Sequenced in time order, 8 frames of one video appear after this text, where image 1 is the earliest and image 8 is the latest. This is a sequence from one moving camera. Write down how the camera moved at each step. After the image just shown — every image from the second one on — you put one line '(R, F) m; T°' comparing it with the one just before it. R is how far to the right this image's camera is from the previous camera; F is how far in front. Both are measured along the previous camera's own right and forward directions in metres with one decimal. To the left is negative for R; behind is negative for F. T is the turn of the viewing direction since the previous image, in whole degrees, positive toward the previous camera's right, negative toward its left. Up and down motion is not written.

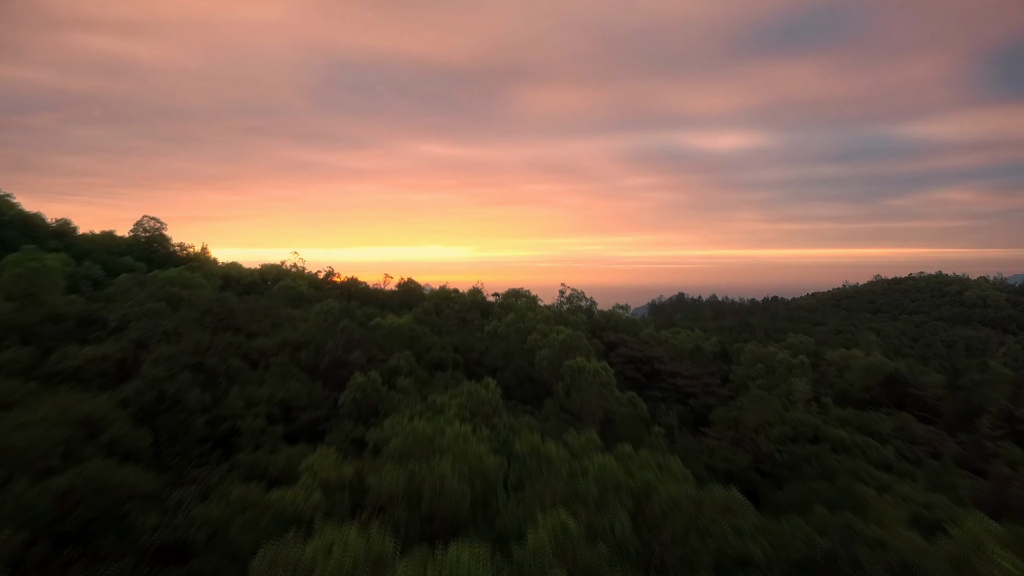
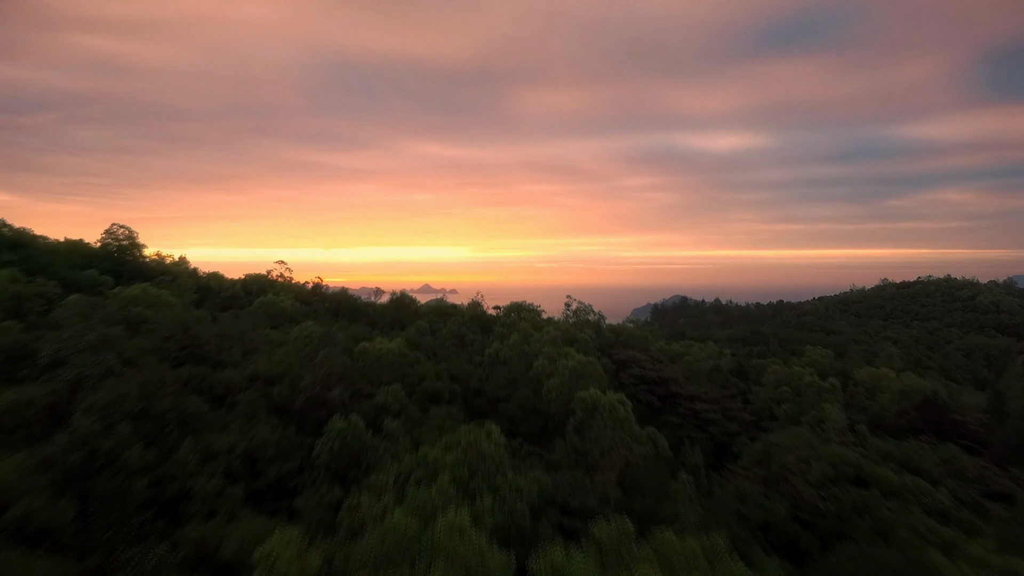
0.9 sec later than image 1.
(-0.1, +1.0) m; 0°
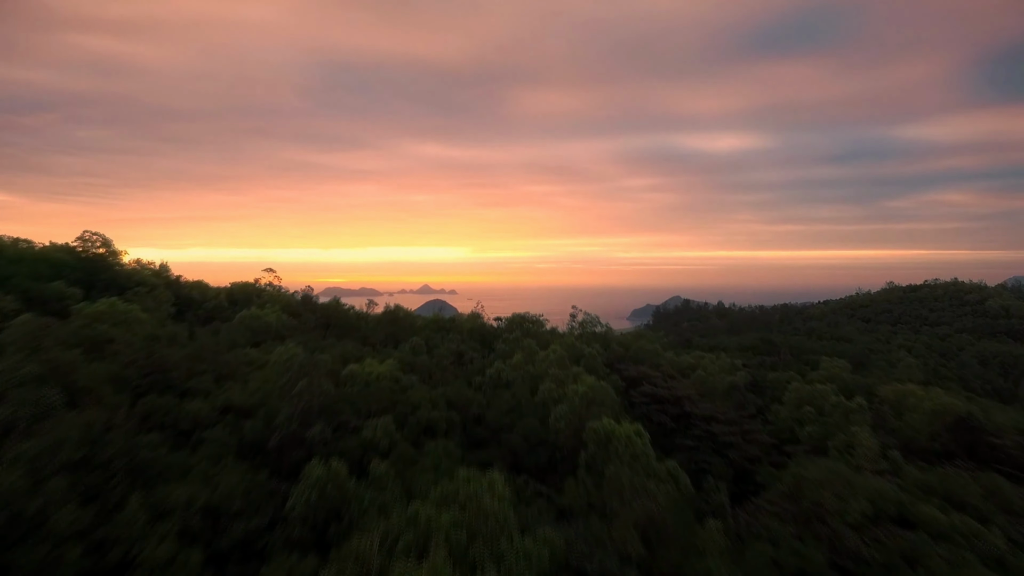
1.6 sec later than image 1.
(-0.1, +0.7) m; 0°
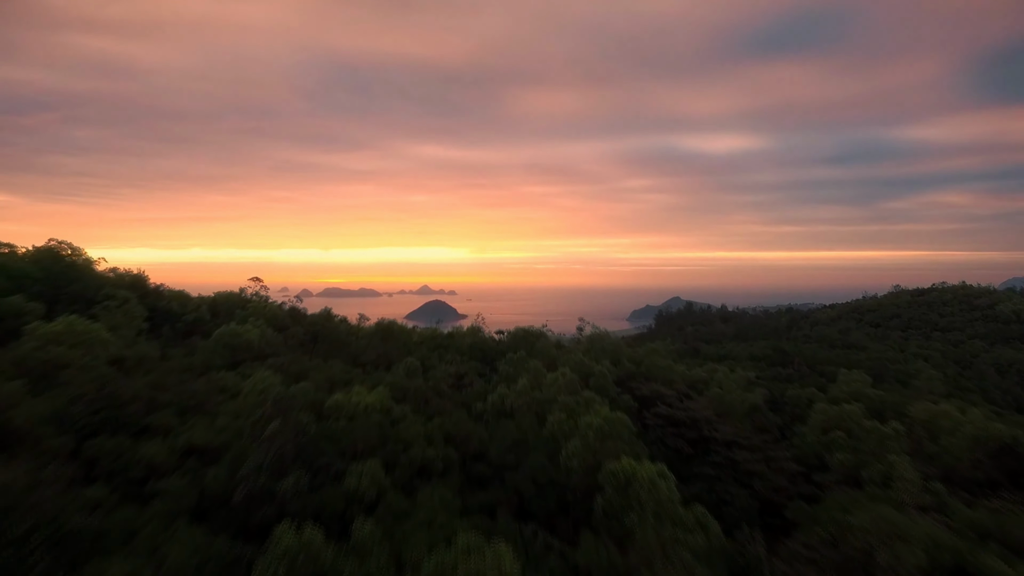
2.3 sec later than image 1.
(-0.1, +0.8) m; 0°
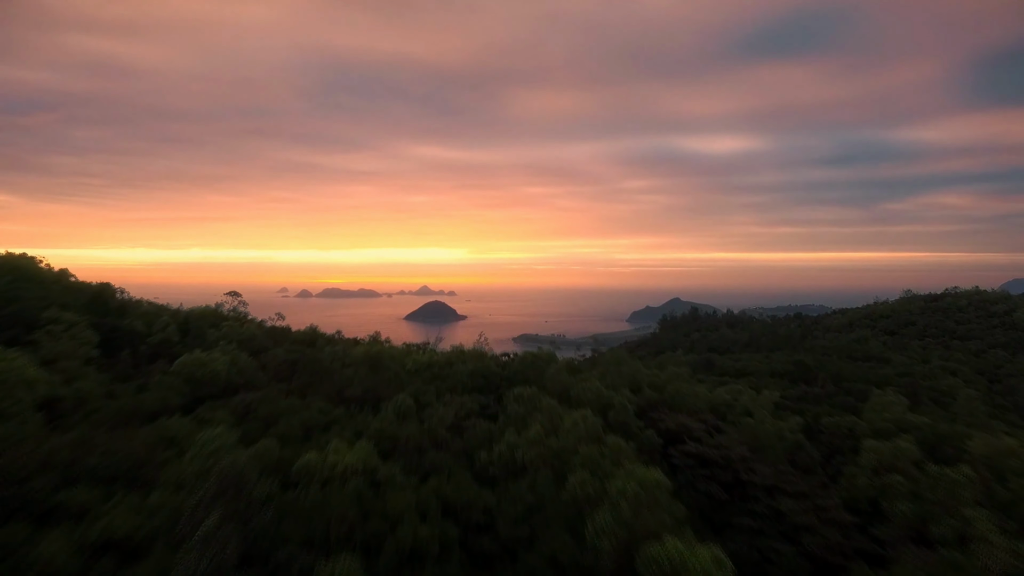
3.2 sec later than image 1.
(-0.2, +1.2) m; 0°
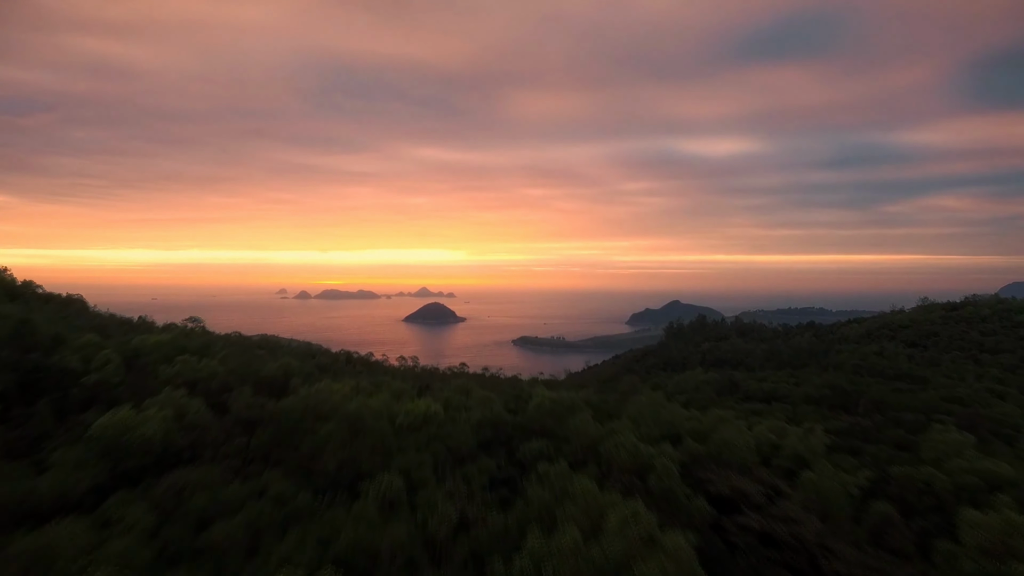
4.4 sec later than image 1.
(-0.3, +1.6) m; 0°
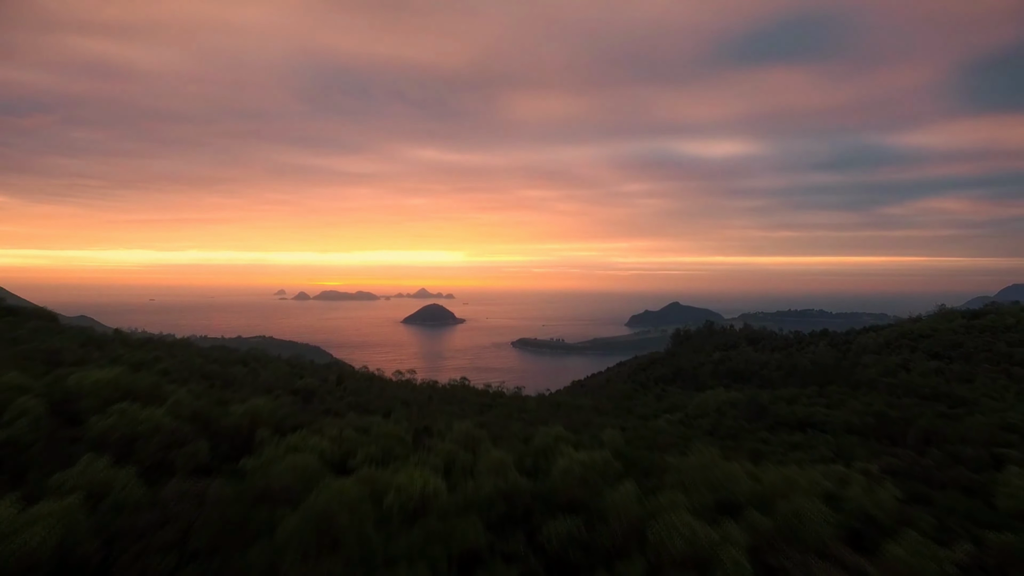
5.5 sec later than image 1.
(-0.3, +1.6) m; 0°
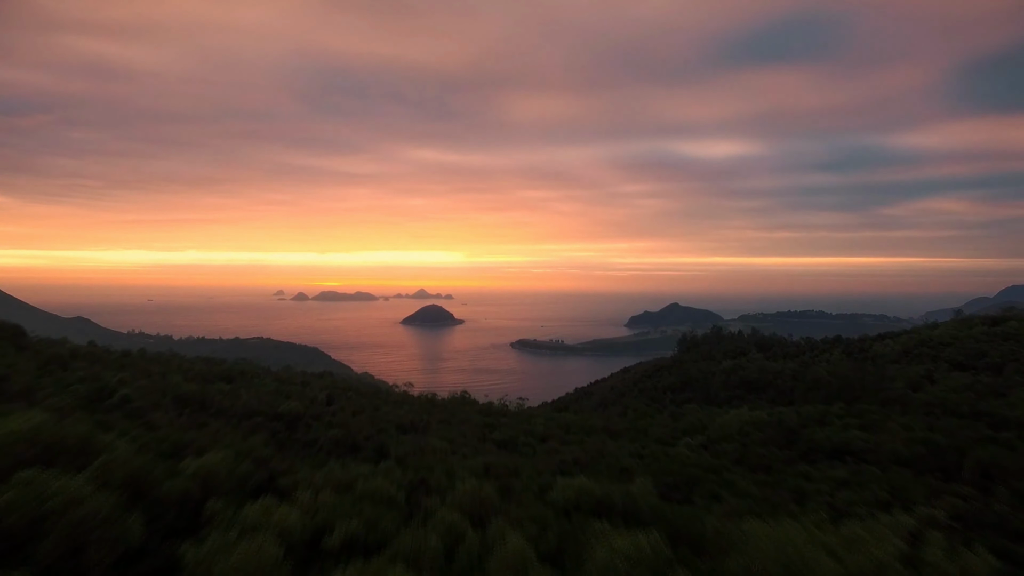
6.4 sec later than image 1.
(-0.3, +1.5) m; 0°
